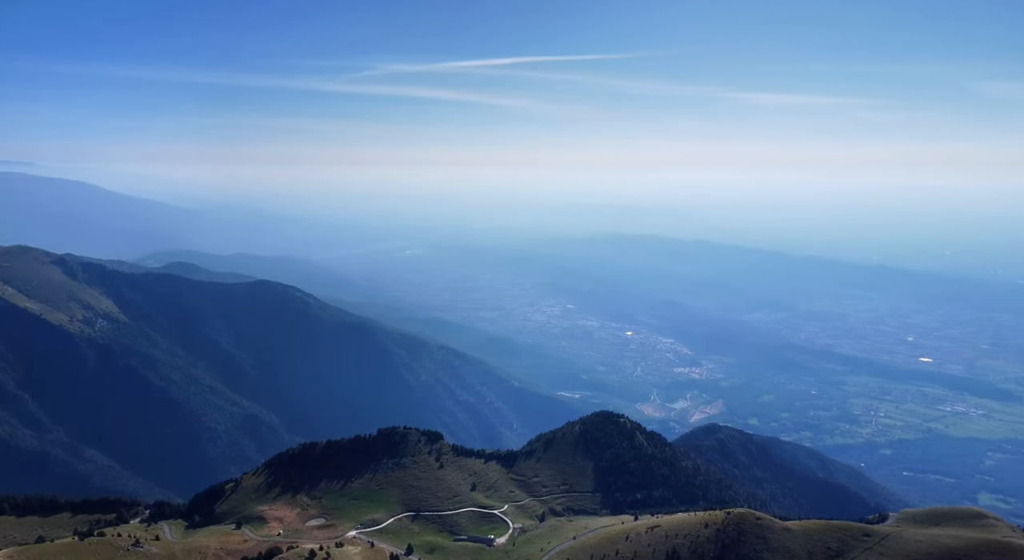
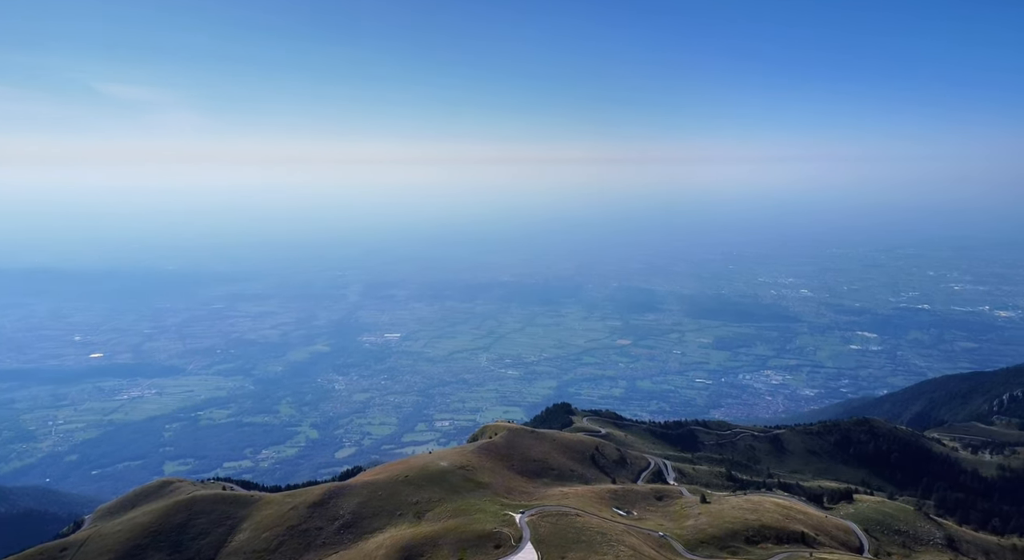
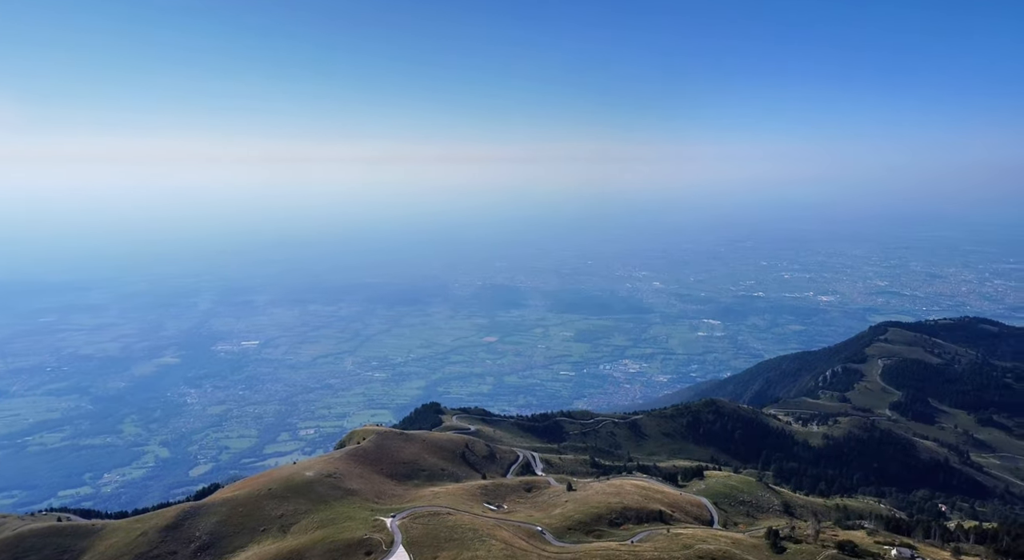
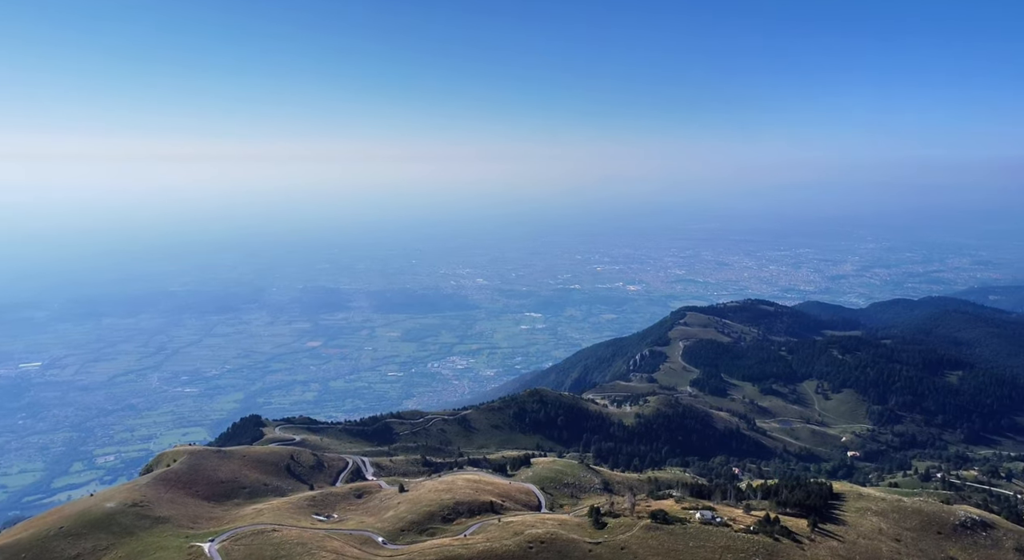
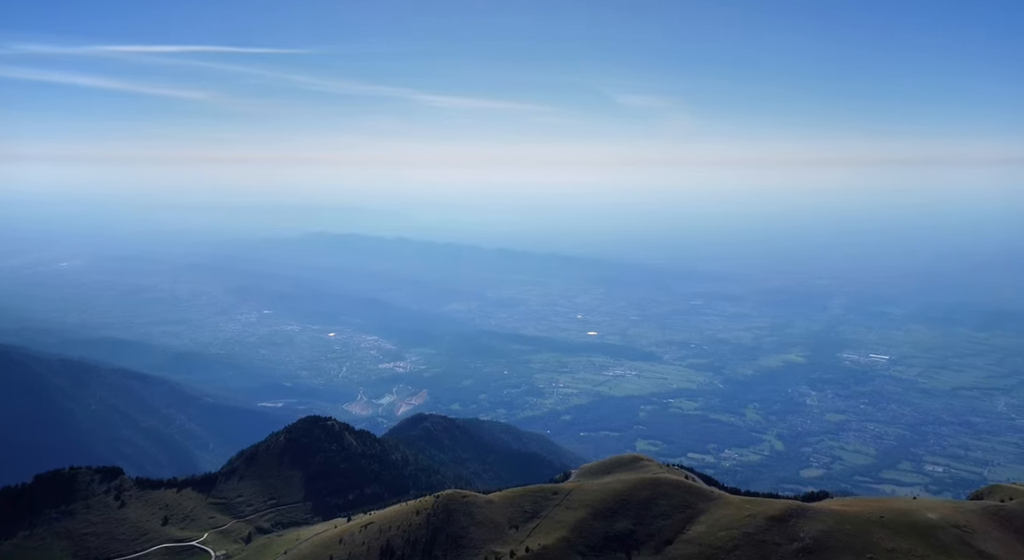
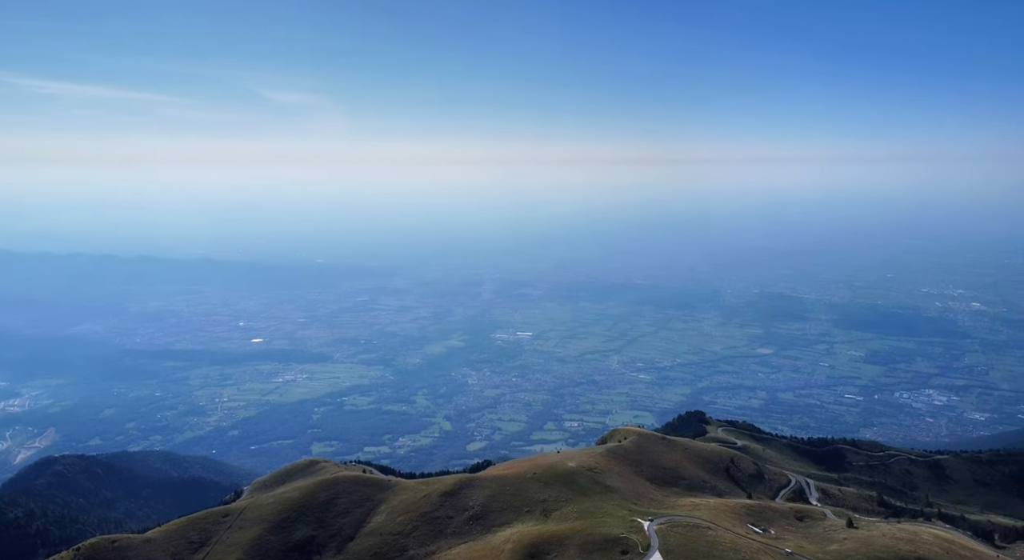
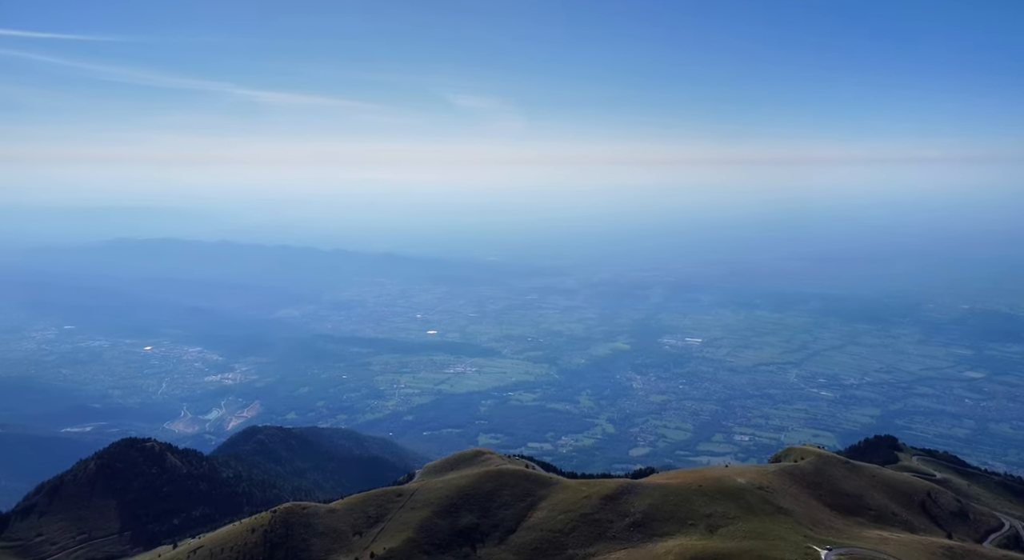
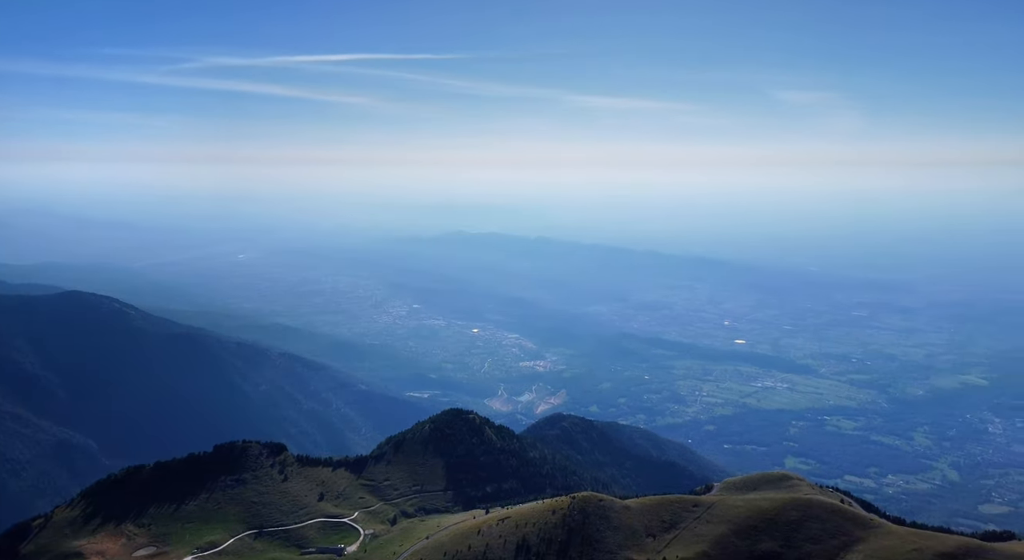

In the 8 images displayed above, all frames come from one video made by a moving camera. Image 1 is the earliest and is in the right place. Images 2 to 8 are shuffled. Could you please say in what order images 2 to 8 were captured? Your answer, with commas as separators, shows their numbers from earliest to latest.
8, 5, 7, 6, 2, 3, 4
